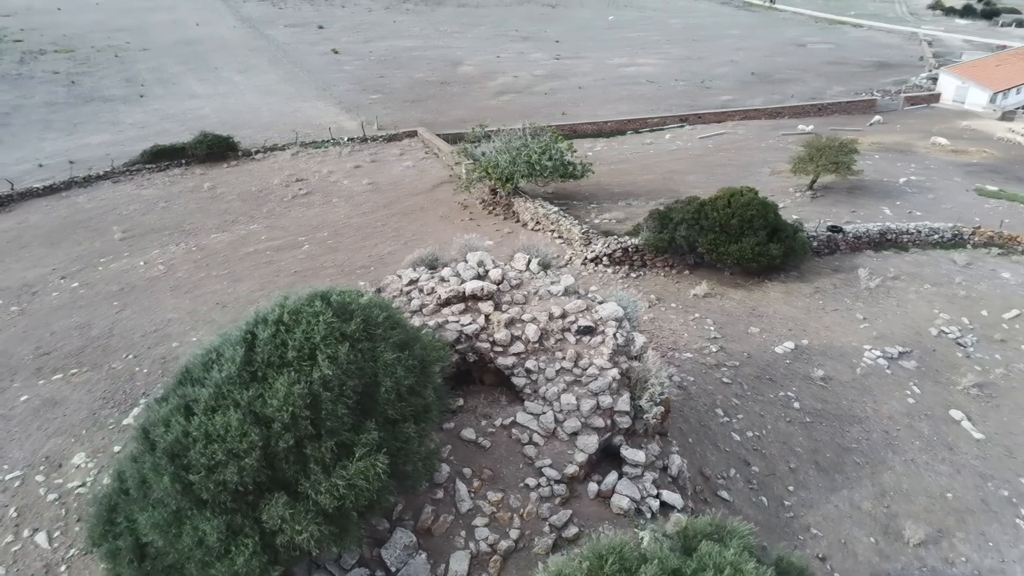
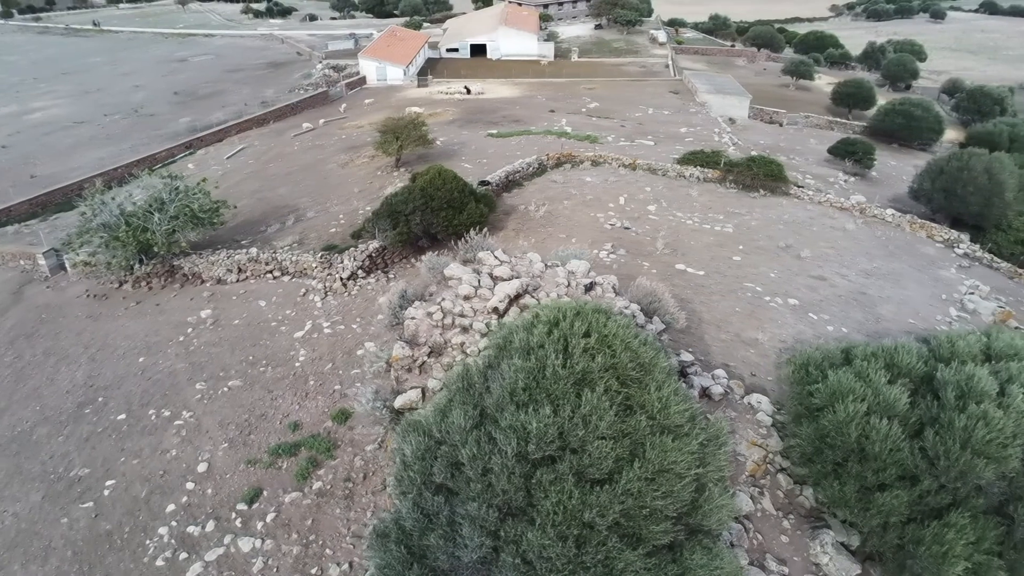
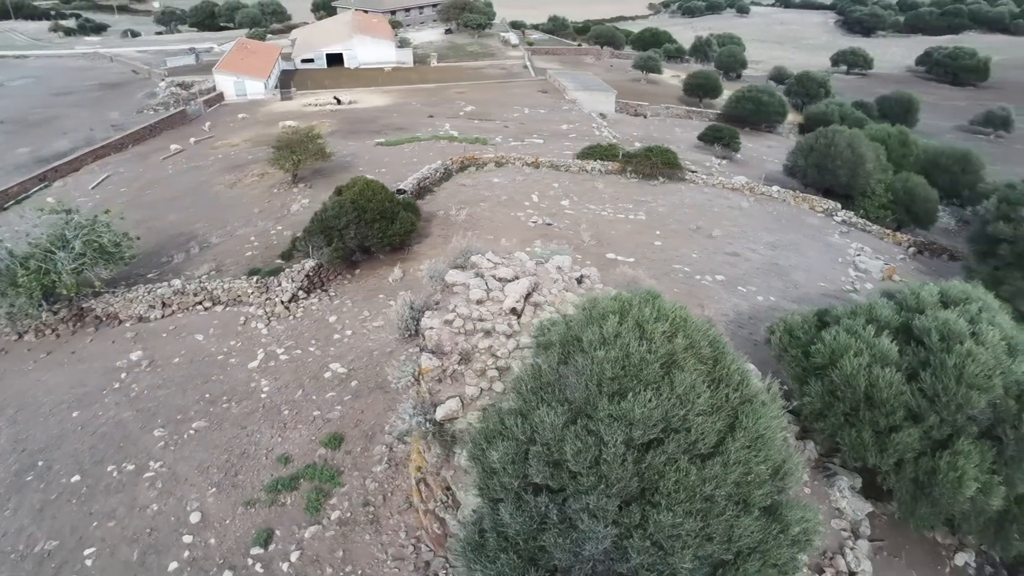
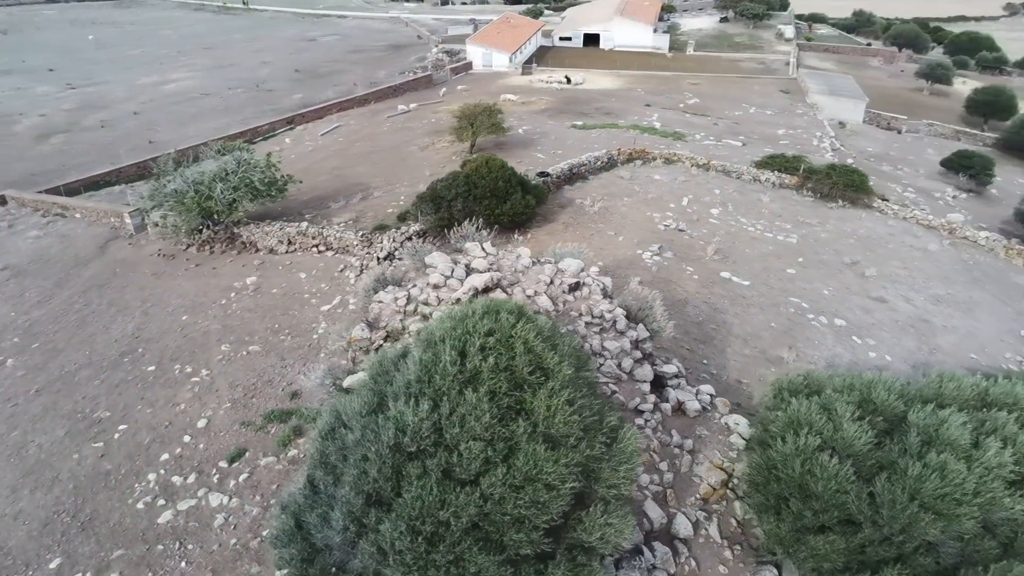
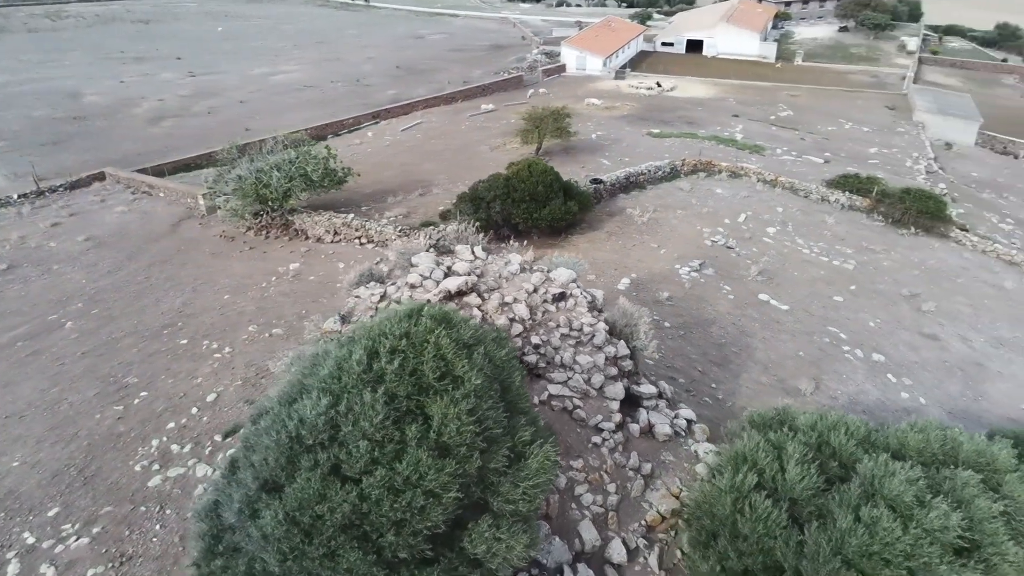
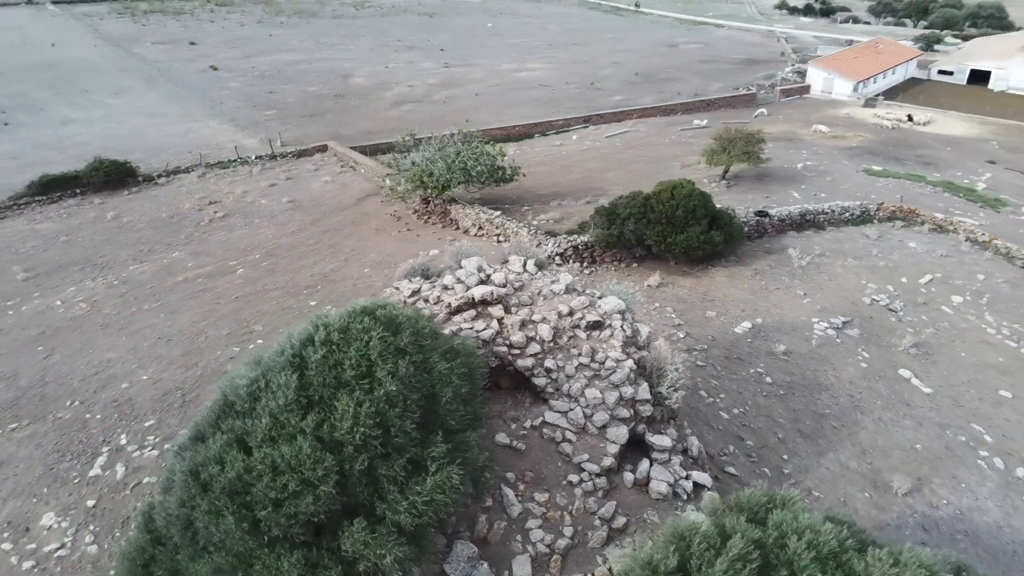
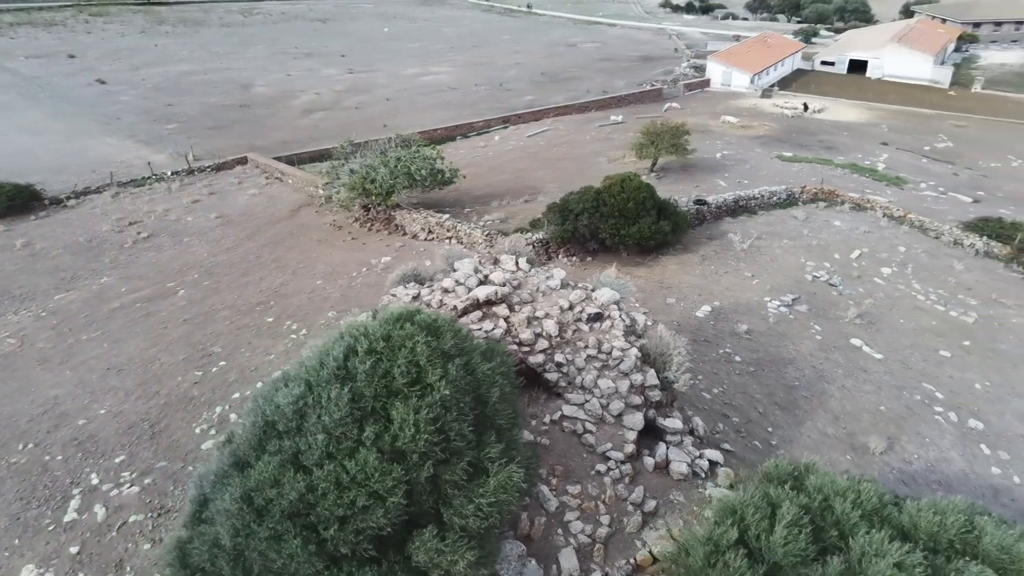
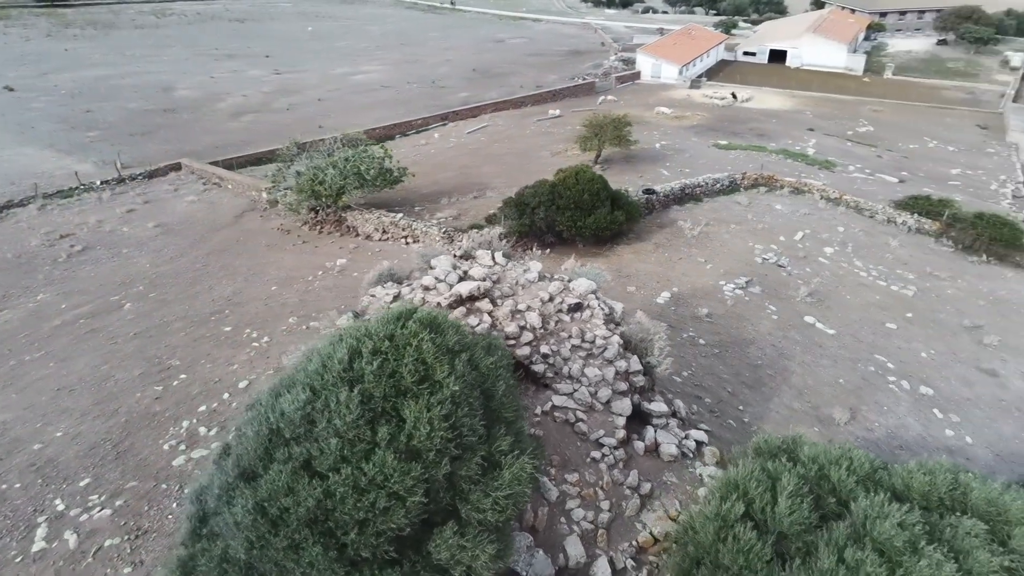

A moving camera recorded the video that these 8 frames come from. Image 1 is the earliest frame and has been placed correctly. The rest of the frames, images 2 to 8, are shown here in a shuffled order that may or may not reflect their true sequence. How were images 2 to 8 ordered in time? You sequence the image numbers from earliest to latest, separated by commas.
6, 7, 8, 5, 4, 2, 3
